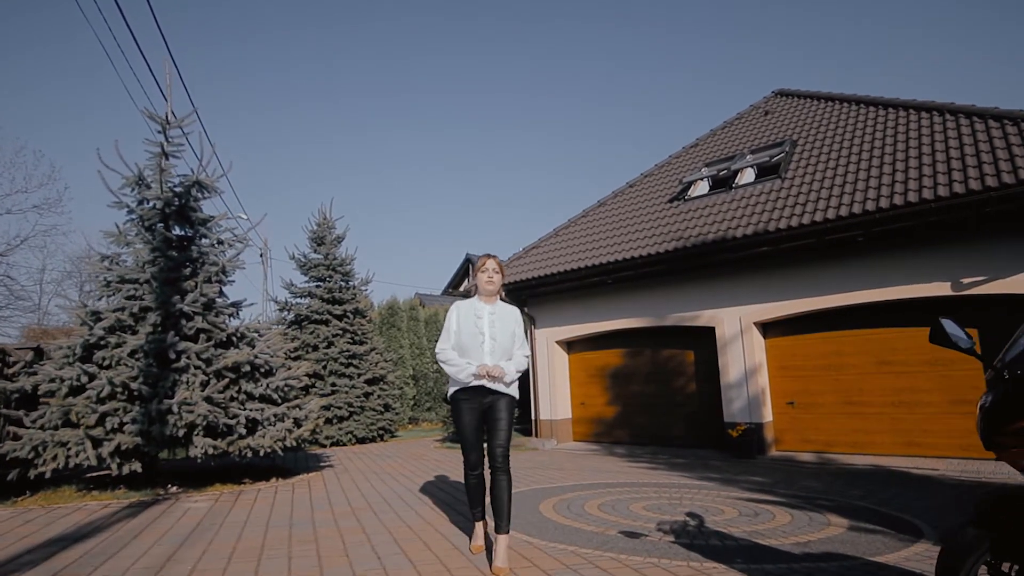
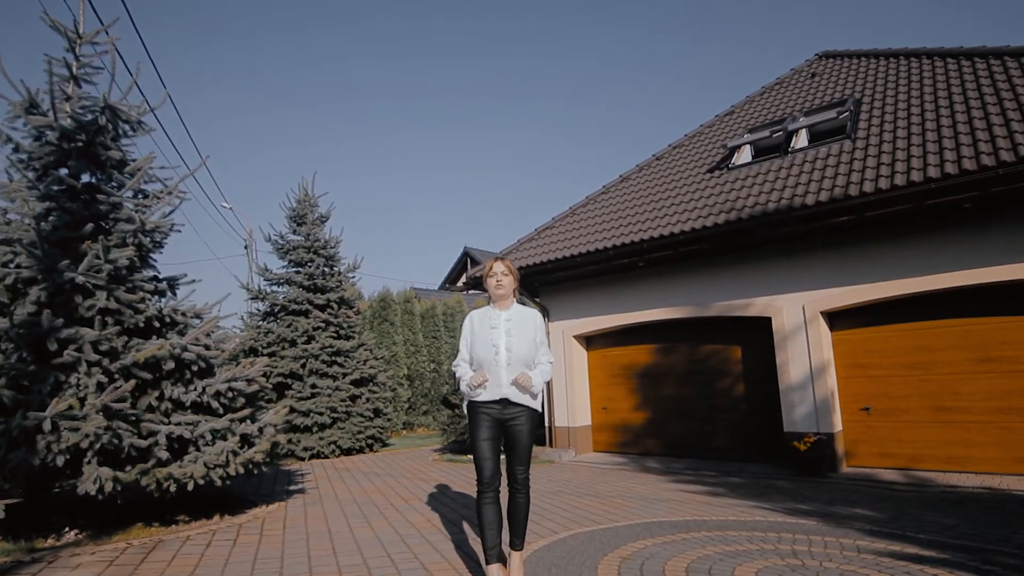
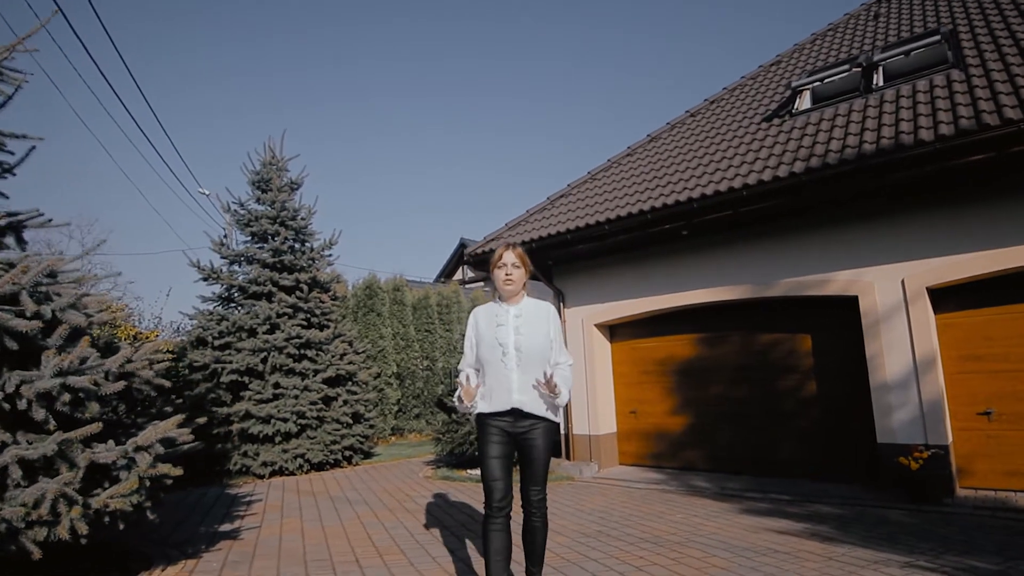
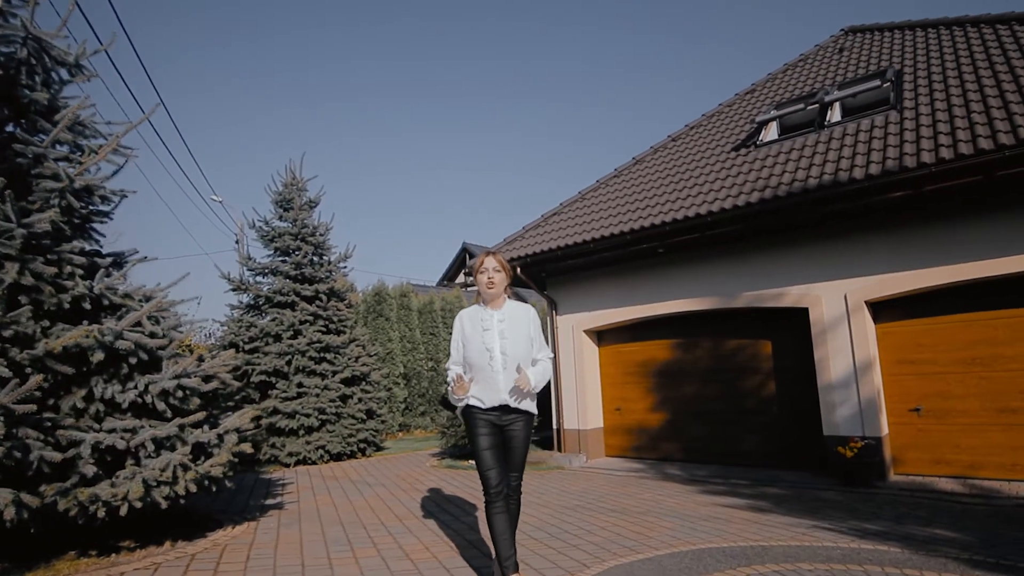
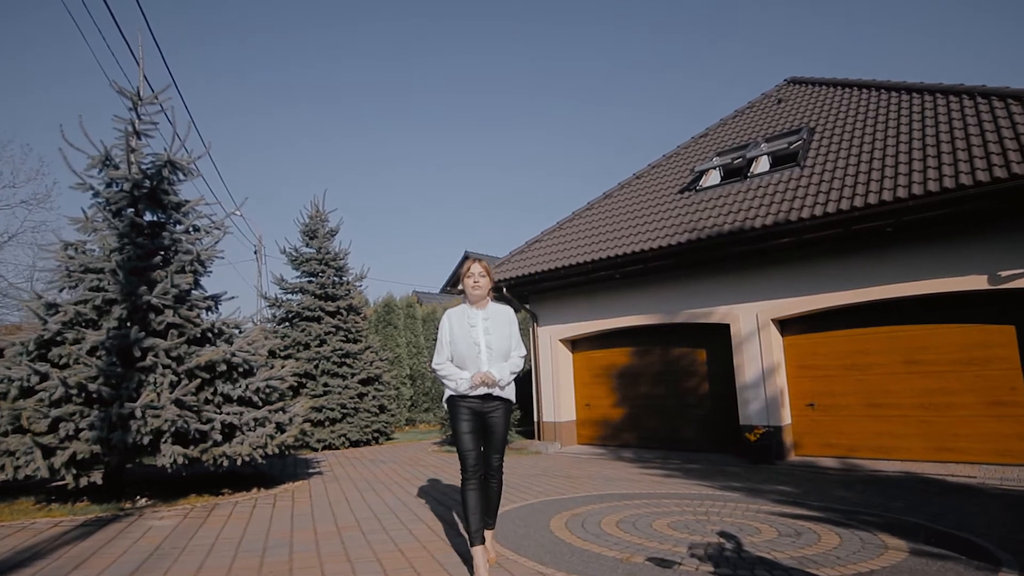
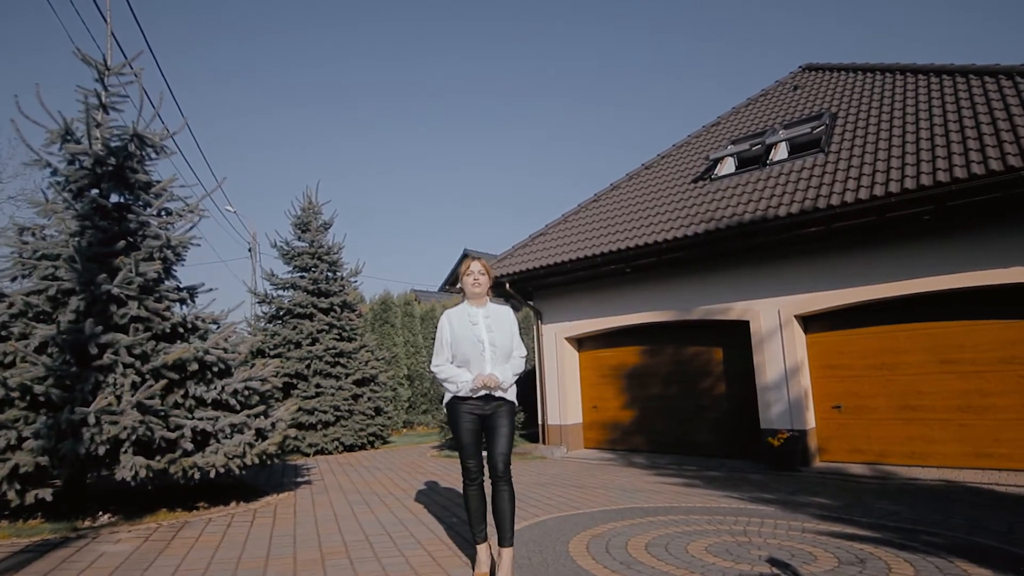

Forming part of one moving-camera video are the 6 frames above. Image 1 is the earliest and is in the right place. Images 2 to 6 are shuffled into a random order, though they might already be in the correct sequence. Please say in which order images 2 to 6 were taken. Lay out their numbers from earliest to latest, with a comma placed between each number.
5, 6, 2, 4, 3
